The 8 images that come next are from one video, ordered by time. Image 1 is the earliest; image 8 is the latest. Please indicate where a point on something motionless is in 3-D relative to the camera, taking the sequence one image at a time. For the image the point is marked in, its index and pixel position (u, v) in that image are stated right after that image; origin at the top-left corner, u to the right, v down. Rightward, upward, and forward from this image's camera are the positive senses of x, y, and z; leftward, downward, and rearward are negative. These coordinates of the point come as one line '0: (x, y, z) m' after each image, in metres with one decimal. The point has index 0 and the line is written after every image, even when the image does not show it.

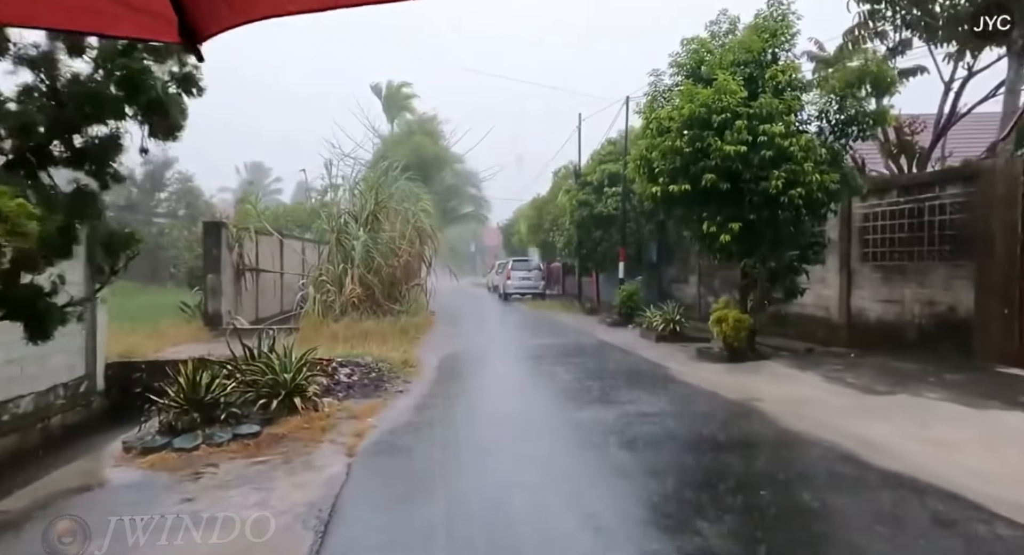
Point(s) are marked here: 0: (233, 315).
0: (-5.3, -0.7, +13.6) m
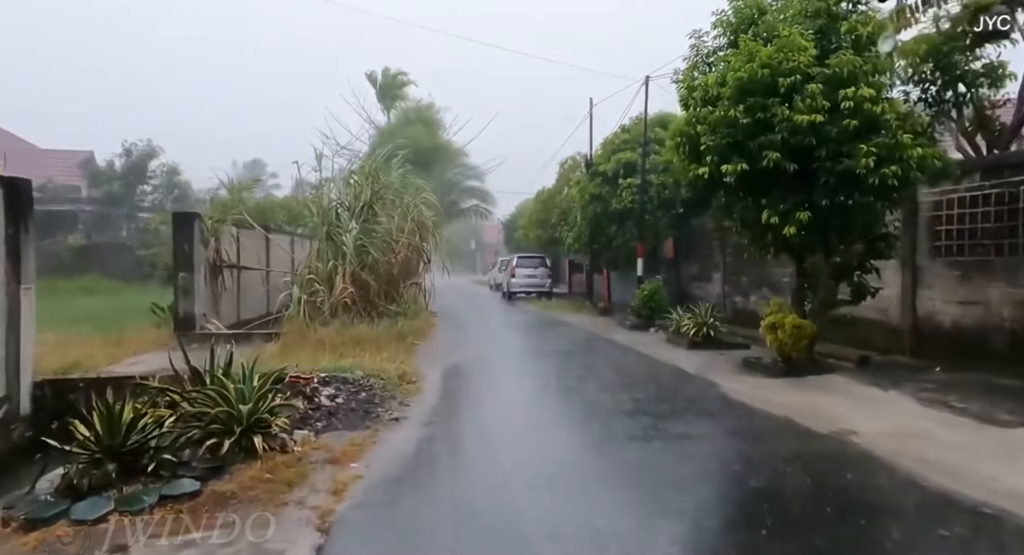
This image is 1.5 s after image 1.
0: (-5.1, -0.7, +12.1) m
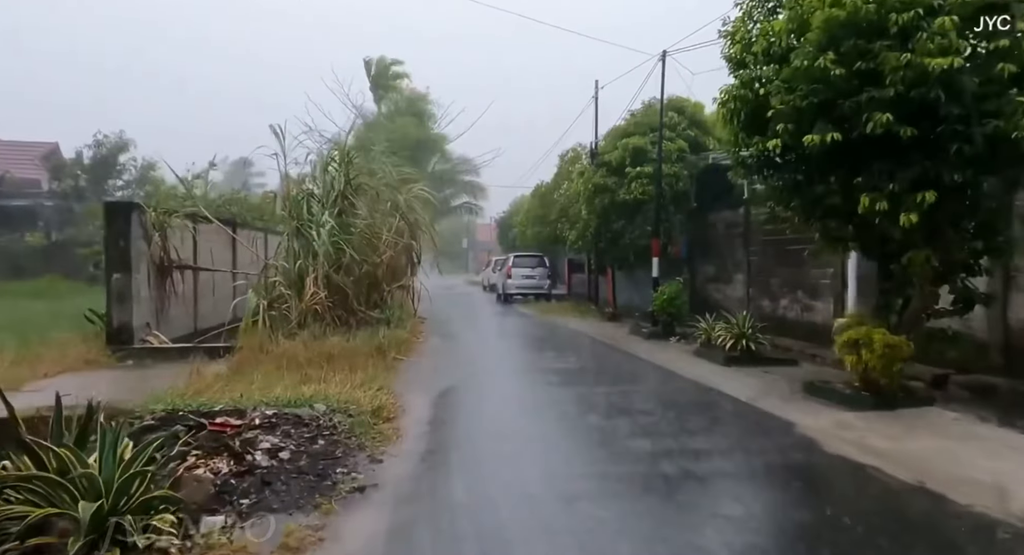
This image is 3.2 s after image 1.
0: (-5.1, -0.7, +10.1) m
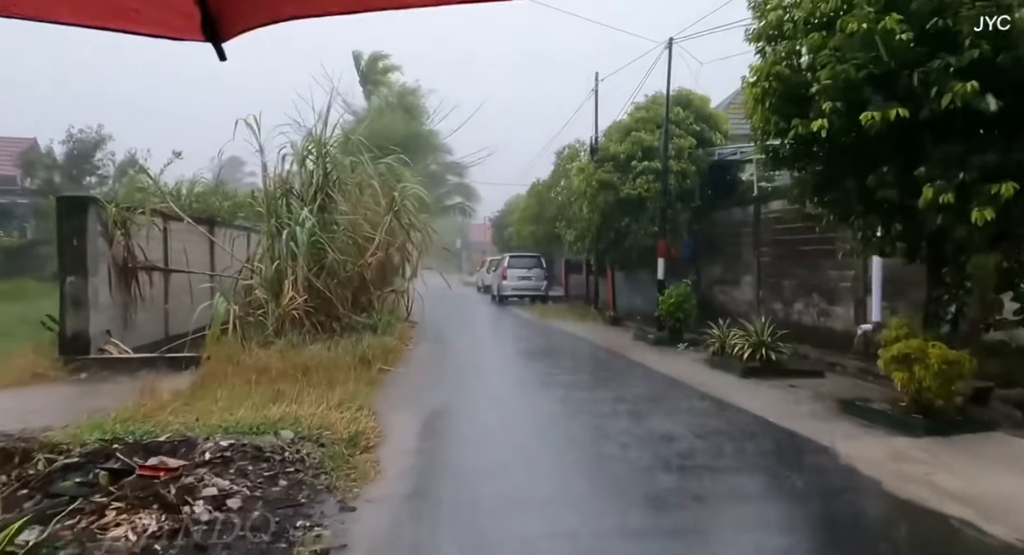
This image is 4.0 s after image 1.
0: (-5.1, -0.8, +9.2) m
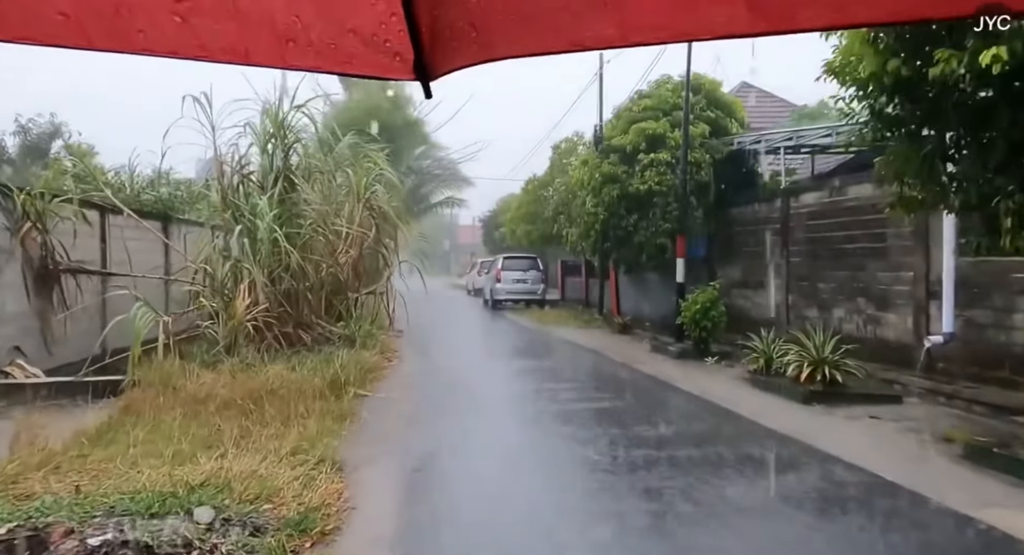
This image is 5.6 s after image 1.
0: (-5.1, -0.8, +7.4) m
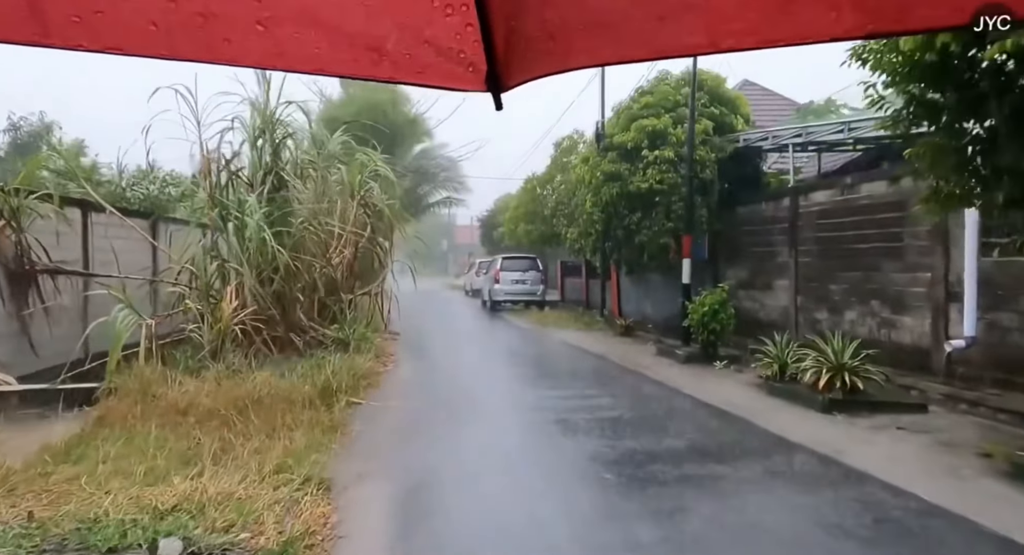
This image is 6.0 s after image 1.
0: (-5.0, -0.8, +6.9) m
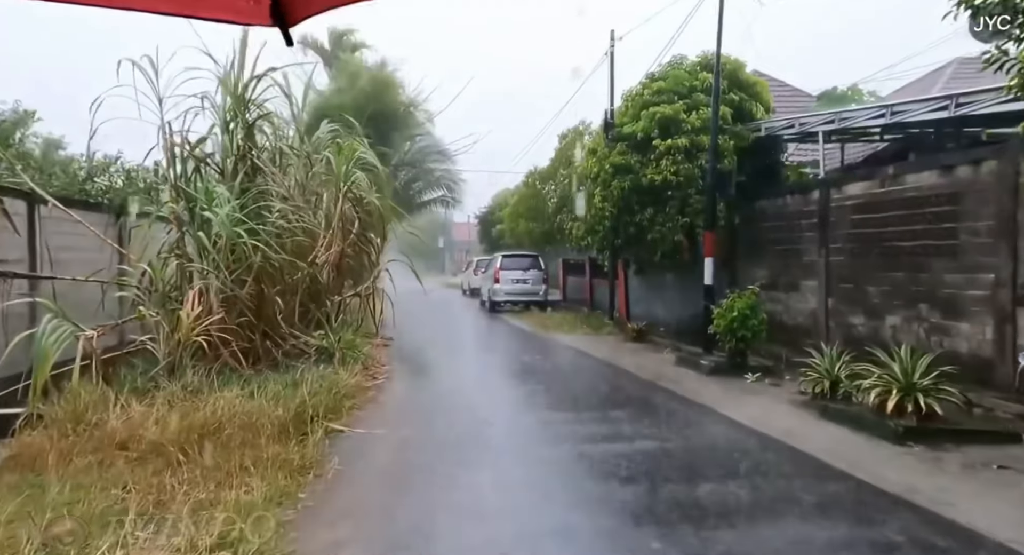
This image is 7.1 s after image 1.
0: (-5.0, -0.8, +5.8) m
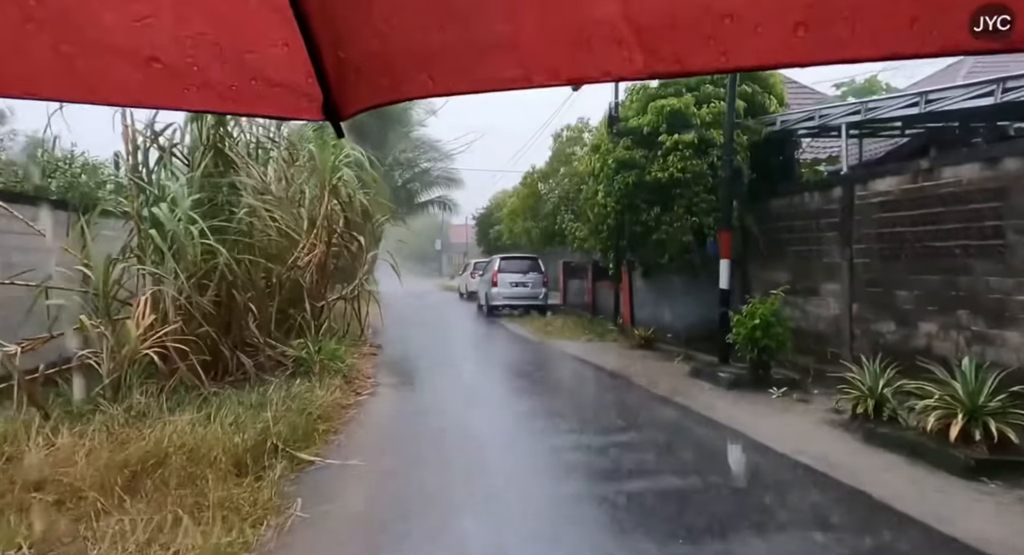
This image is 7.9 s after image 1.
0: (-5.0, -0.9, +4.9) m
